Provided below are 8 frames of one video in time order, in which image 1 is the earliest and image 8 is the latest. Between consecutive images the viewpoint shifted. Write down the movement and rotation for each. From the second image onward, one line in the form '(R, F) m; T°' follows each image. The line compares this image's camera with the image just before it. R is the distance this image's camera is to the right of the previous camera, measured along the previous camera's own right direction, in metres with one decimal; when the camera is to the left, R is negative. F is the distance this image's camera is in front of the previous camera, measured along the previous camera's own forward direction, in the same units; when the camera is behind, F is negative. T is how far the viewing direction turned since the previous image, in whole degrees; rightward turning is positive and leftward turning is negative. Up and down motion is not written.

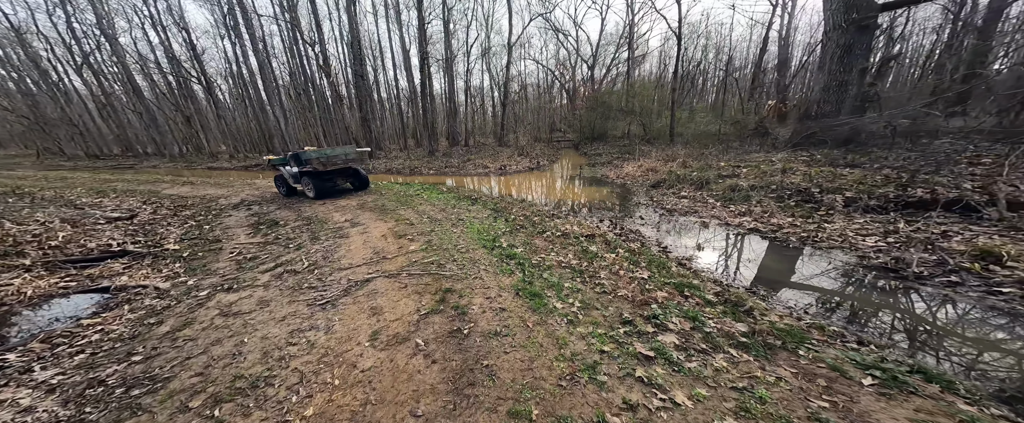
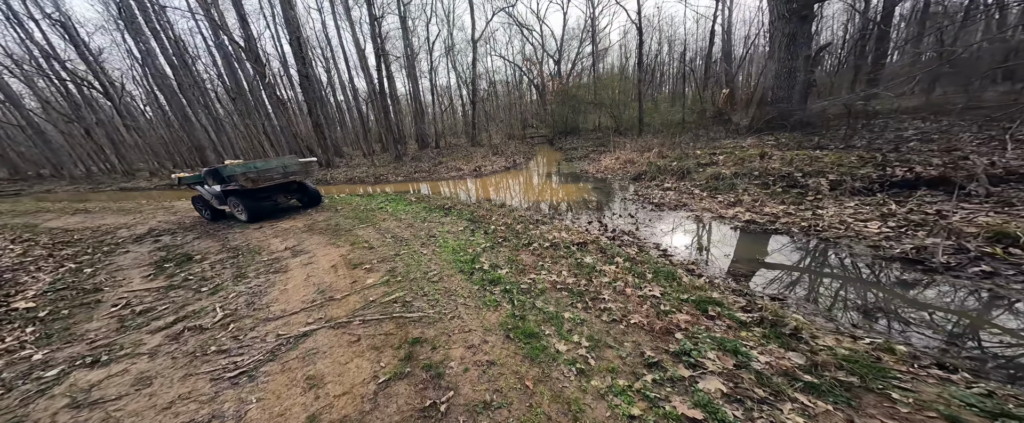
(-0.1, +0.9) m; +5°
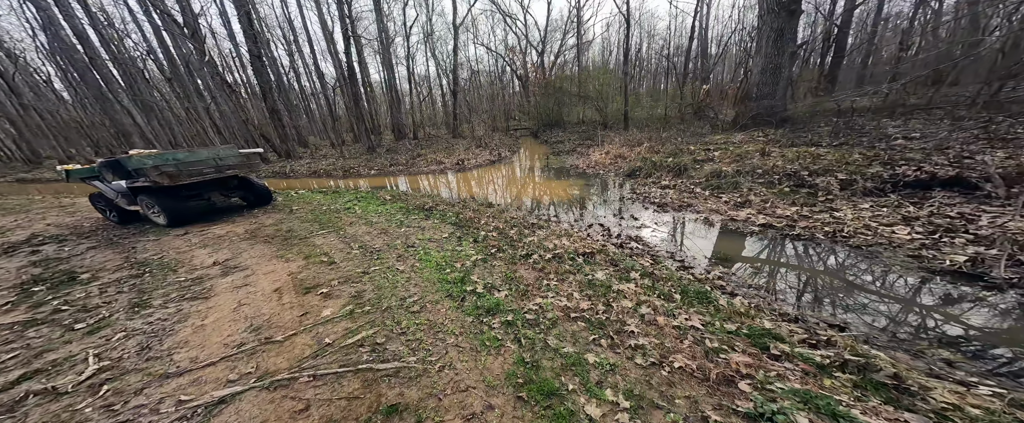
(-0.3, +0.9) m; +5°
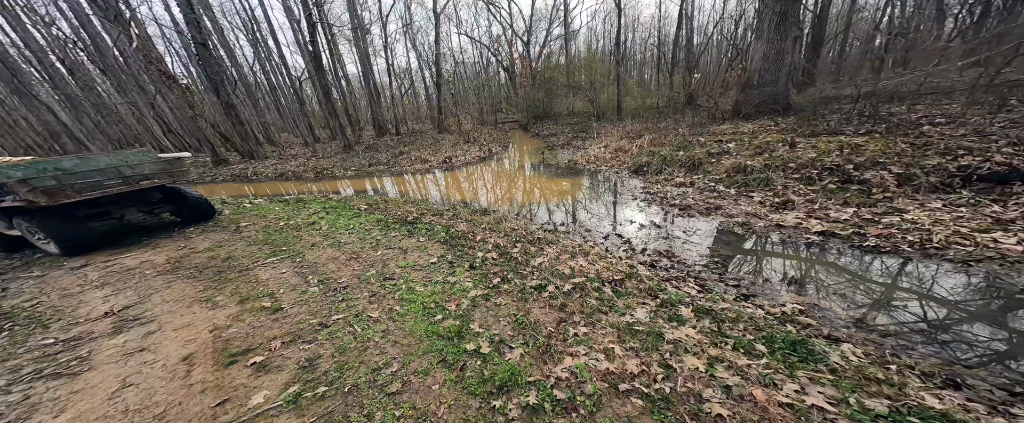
(-0.2, +1.1) m; +3°
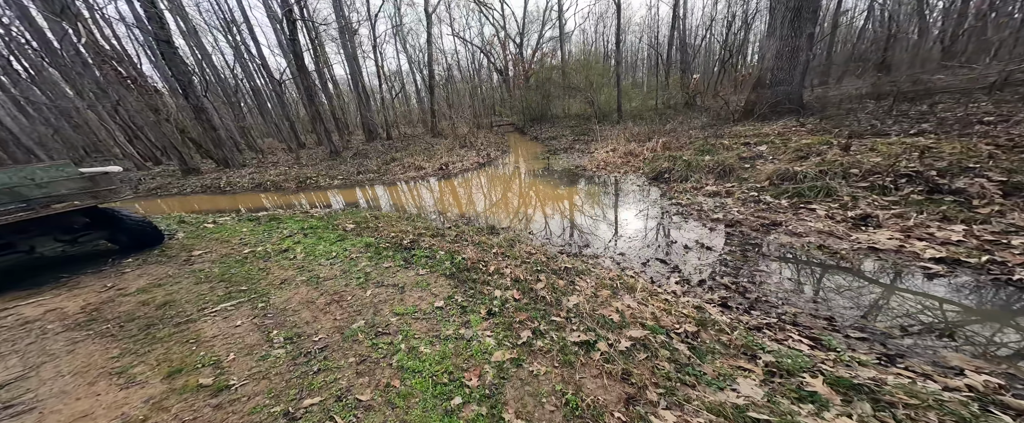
(-0.4, +1.0) m; +2°
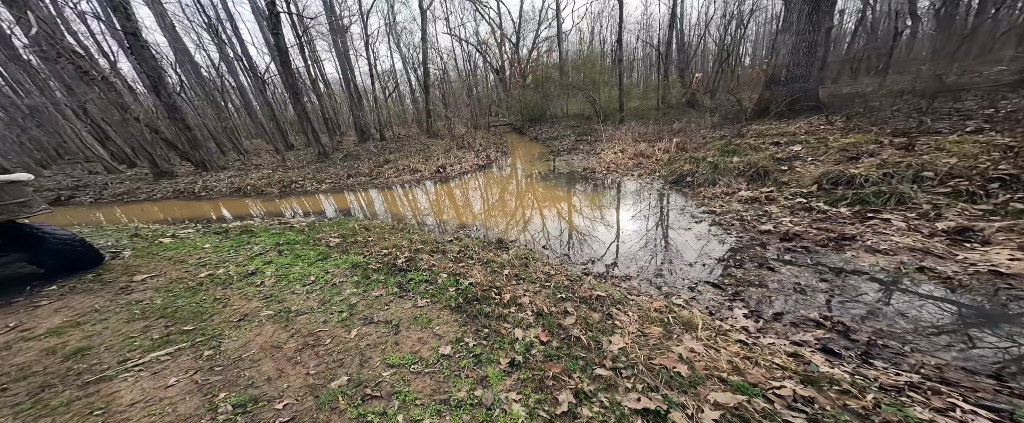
(-0.3, +0.8) m; +1°
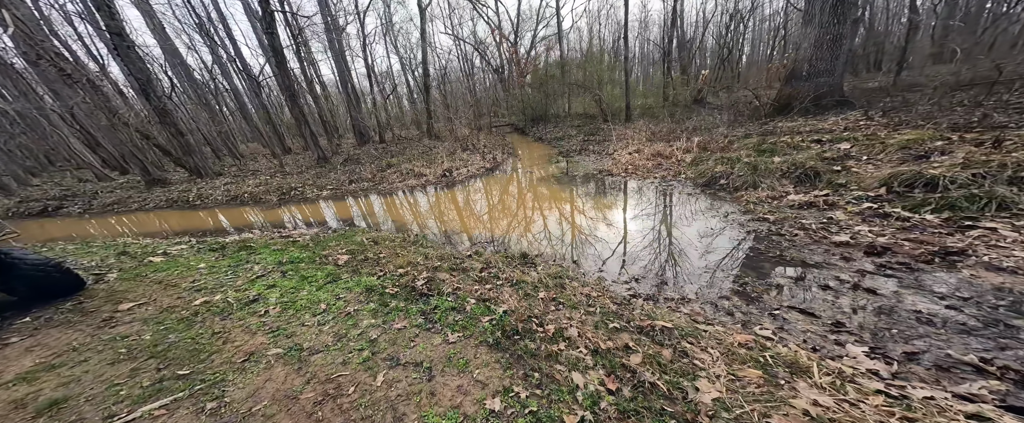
(-0.5, +0.6) m; 0°
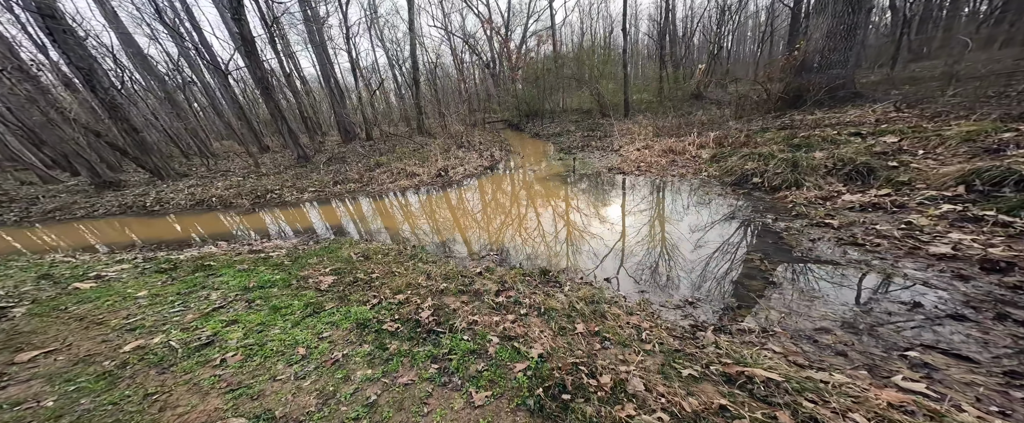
(-0.5, +0.8) m; +2°
